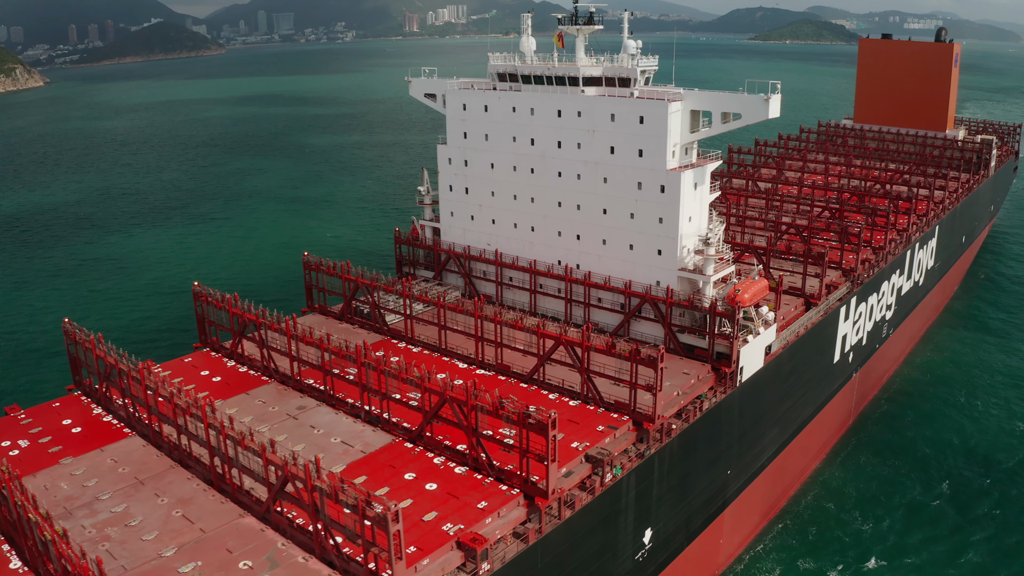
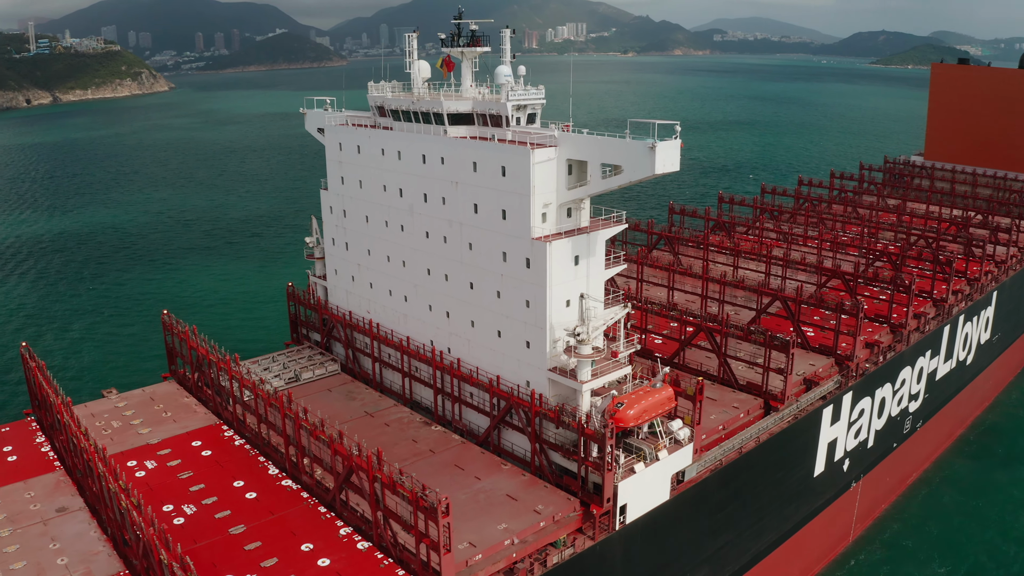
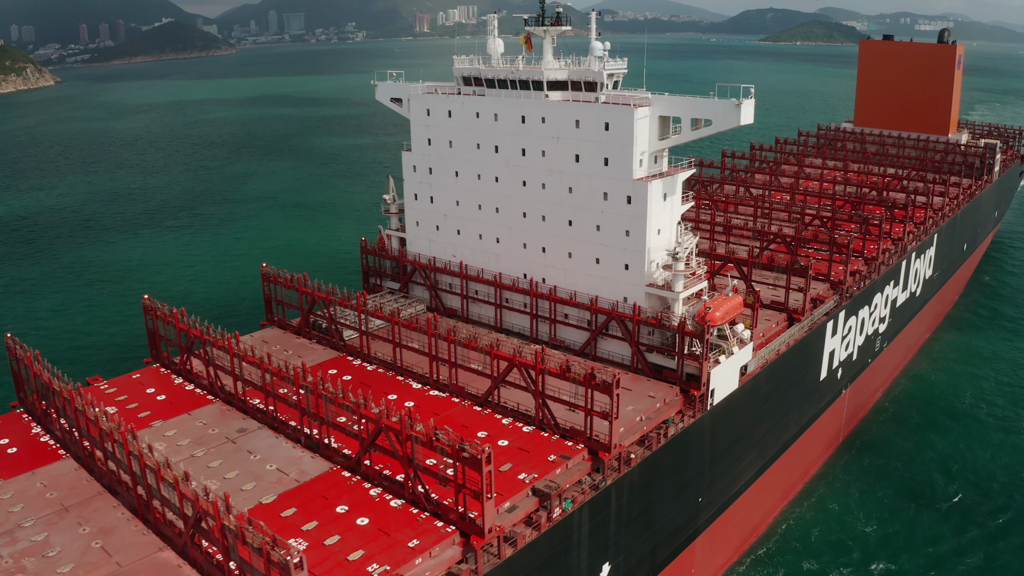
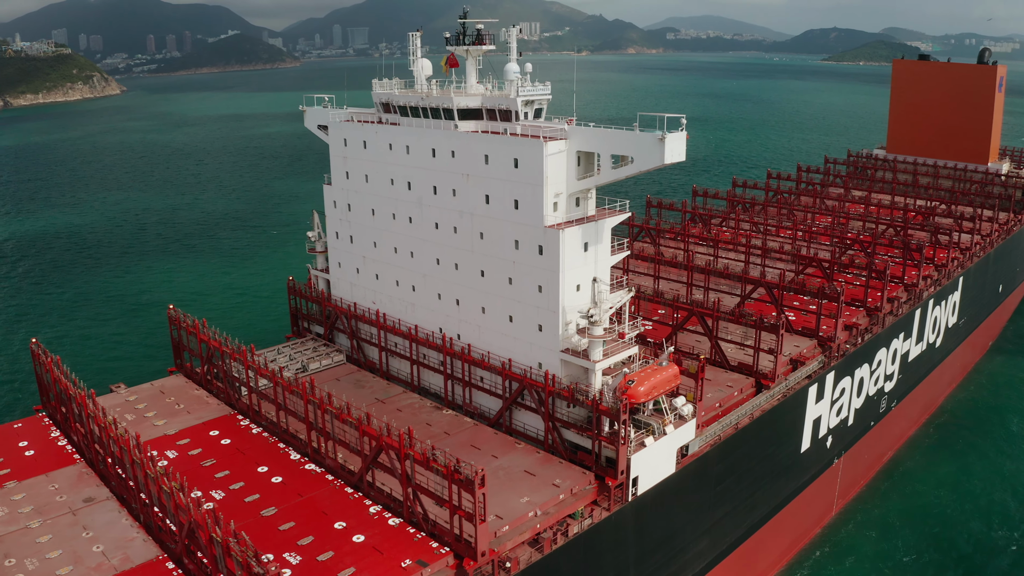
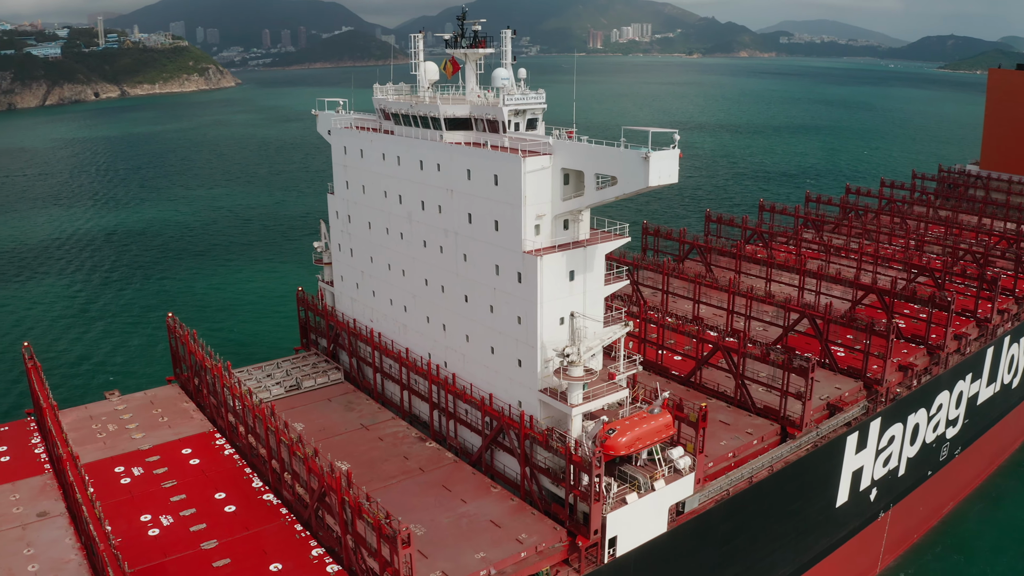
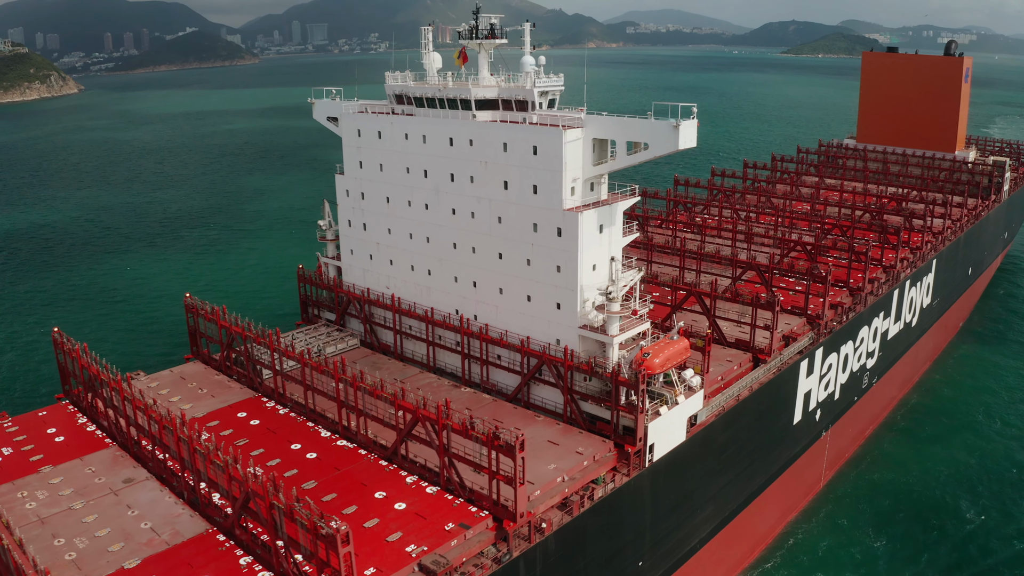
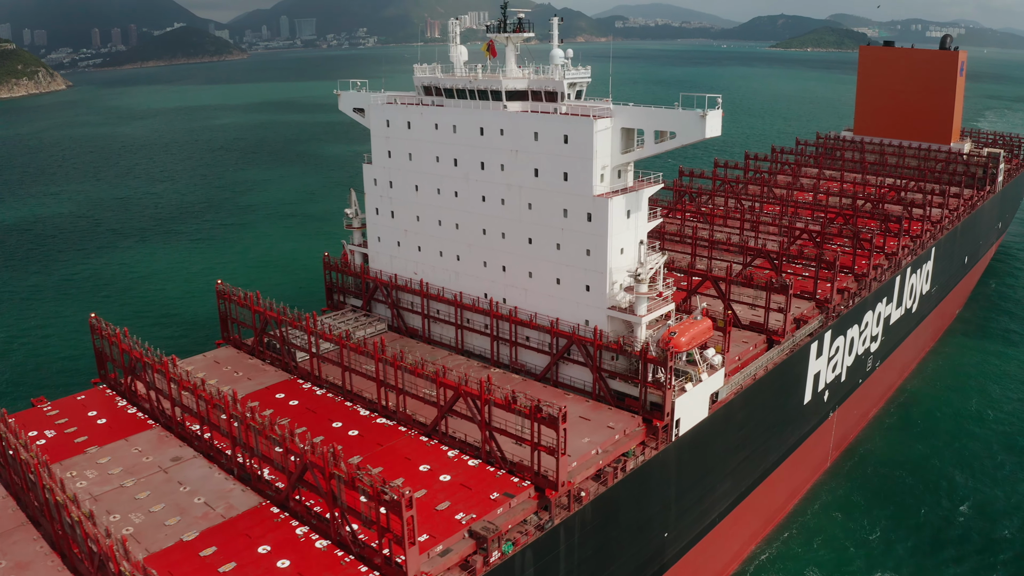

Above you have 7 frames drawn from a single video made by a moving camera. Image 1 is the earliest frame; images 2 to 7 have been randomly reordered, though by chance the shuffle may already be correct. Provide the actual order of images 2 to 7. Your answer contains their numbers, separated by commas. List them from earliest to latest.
3, 7, 6, 4, 2, 5
